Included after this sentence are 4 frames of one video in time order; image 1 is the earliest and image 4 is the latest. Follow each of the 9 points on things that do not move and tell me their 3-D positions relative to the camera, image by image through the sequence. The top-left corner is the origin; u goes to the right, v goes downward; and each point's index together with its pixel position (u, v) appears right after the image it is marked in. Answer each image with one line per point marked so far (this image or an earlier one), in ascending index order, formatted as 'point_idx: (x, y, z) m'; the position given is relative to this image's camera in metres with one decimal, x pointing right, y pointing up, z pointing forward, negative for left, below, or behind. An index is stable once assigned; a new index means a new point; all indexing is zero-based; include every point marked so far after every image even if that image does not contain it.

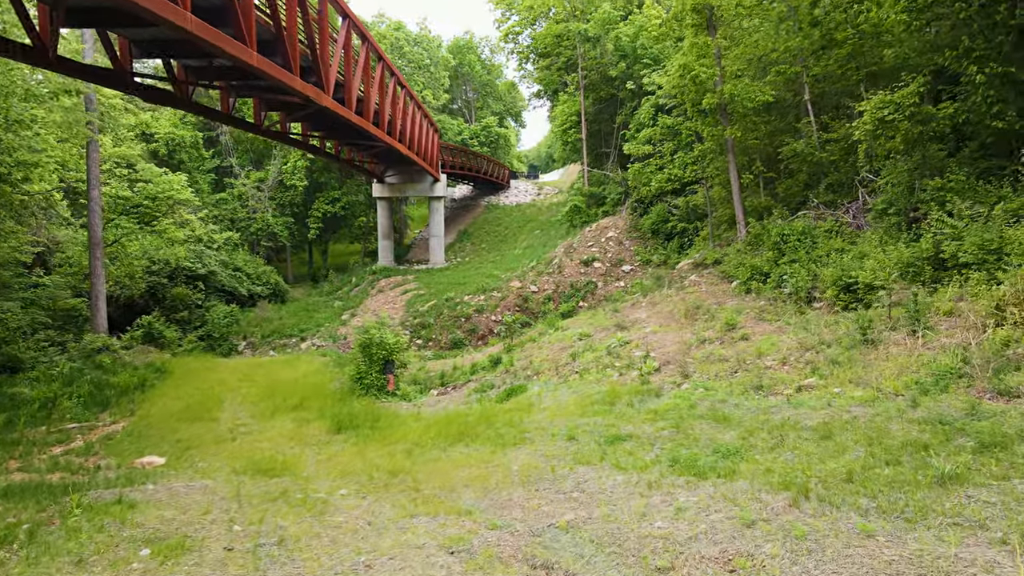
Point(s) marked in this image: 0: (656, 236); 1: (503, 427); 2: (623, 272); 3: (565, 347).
0: (+3.5, +1.3, +17.8) m
1: (-0.1, -1.2, +6.1) m
2: (+2.6, +0.4, +16.8) m
3: (+0.7, -0.8, +9.4) m
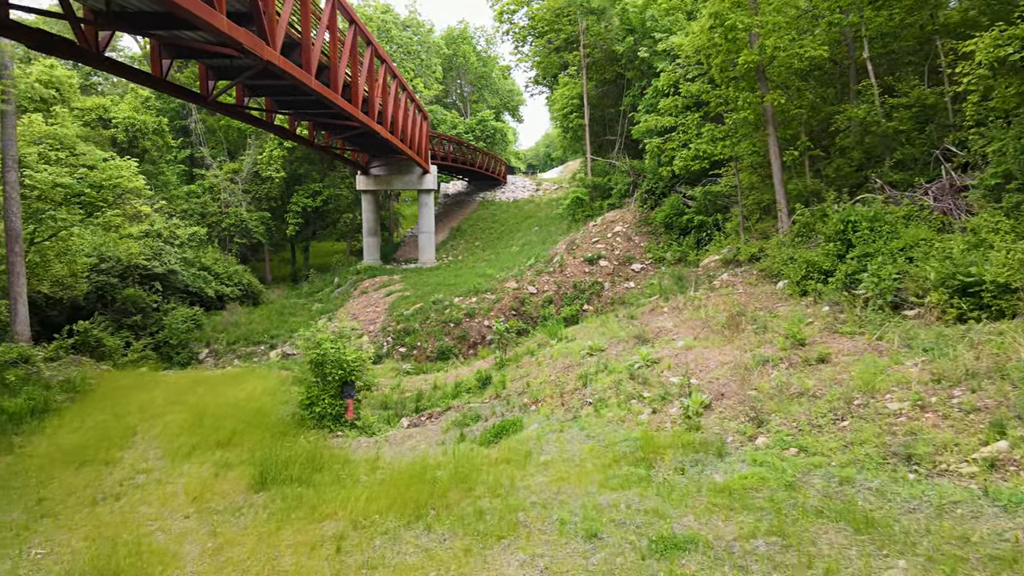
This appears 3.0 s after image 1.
0: (+3.4, +1.3, +15.8) m
1: (-0.1, -1.2, +4.1) m
2: (+2.5, +0.3, +14.8) m
3: (+0.6, -0.8, +7.3) m
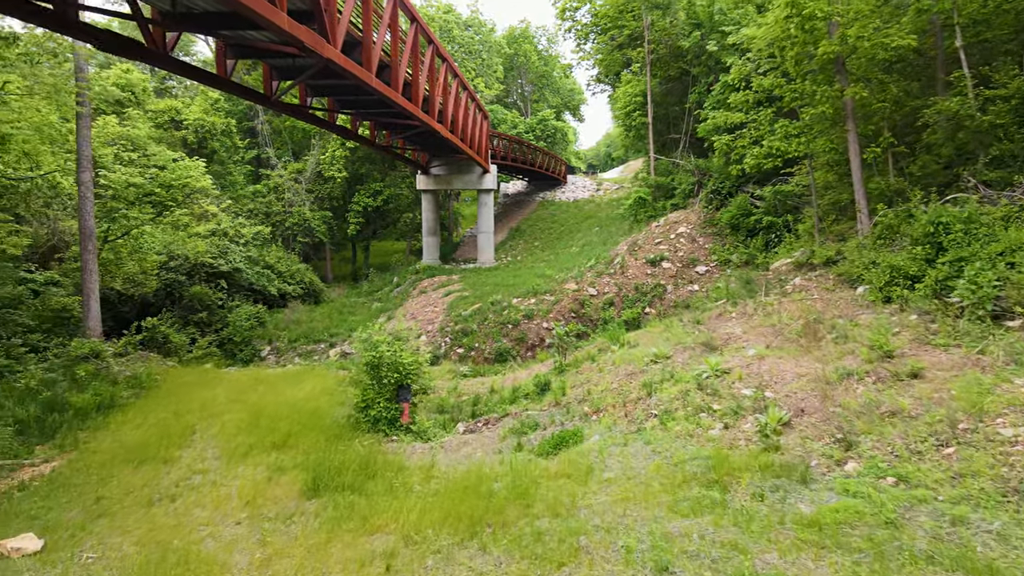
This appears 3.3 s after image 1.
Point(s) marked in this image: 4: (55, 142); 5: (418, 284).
0: (+4.7, +1.2, +15.2) m
1: (+0.2, -1.2, +3.8) m
2: (+3.7, +0.3, +14.3) m
3: (+1.2, -0.8, +7.0) m
4: (-7.9, +2.5, +12.5) m
5: (-2.6, +0.1, +19.8) m
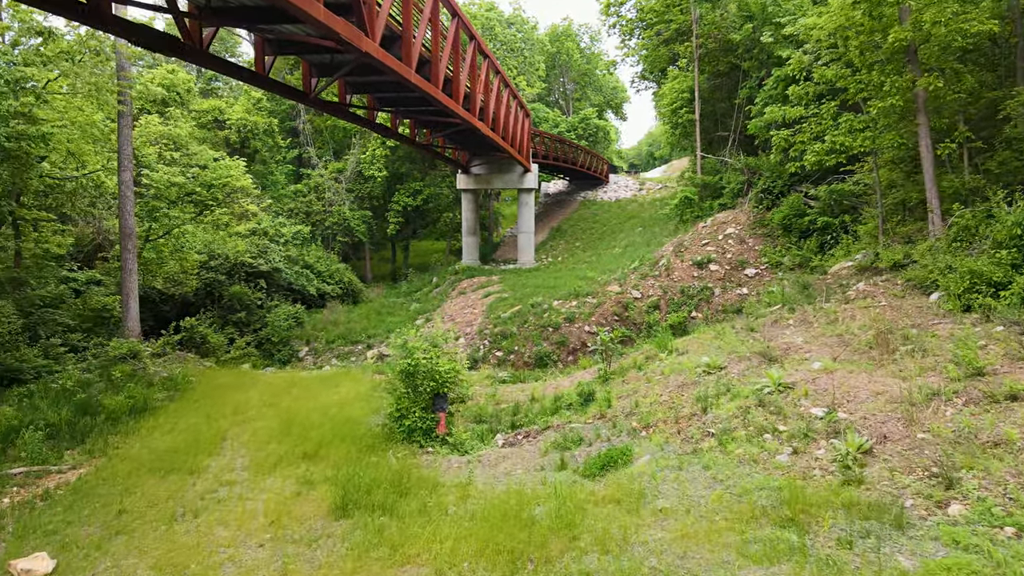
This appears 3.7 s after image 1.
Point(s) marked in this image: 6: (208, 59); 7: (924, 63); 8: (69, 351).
0: (+5.5, +1.1, +14.5) m
1: (+0.4, -1.3, +3.4) m
2: (+4.4, +0.2, +13.7) m
3: (+1.6, -0.9, +6.5) m
4: (-7.1, +2.5, +12.5) m
5: (-1.5, +0.1, +19.5) m
6: (-3.6, +2.7, +8.5) m
7: (+4.7, +2.6, +8.2) m
8: (-6.8, -1.0, +11.1) m
